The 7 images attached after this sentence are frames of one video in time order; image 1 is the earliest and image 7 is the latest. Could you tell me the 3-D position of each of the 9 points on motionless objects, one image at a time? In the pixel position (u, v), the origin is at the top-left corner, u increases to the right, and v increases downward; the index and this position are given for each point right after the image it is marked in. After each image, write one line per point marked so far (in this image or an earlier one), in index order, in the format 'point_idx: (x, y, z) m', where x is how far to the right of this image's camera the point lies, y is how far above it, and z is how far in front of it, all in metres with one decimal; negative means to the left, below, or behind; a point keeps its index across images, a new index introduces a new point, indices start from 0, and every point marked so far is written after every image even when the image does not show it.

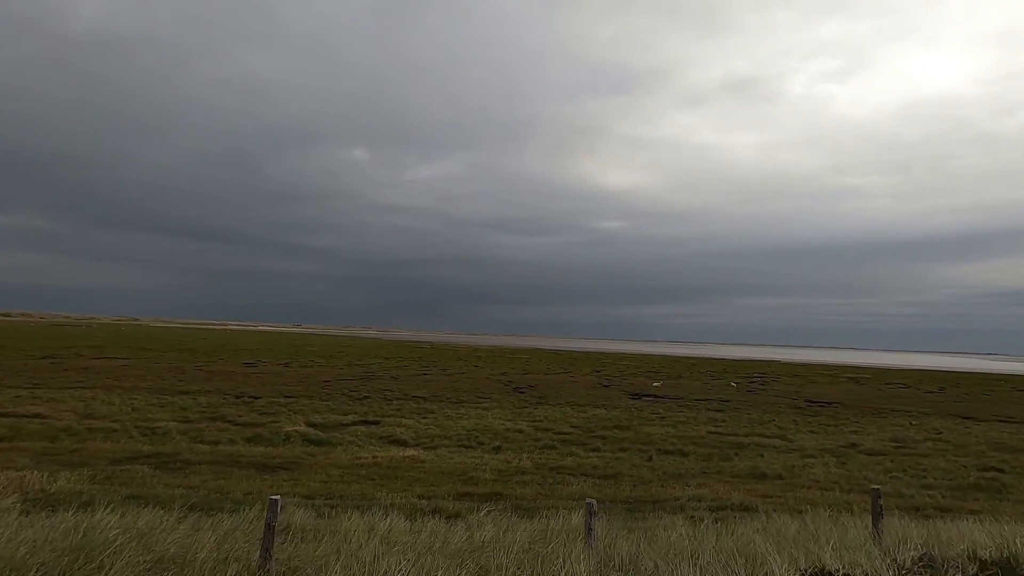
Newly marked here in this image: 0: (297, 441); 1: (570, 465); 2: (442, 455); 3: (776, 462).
0: (-8.1, -5.7, +19.5) m
1: (+1.9, -5.9, +17.6) m
2: (-2.5, -5.8, +18.2) m
3: (+9.6, -6.3, +18.9) m
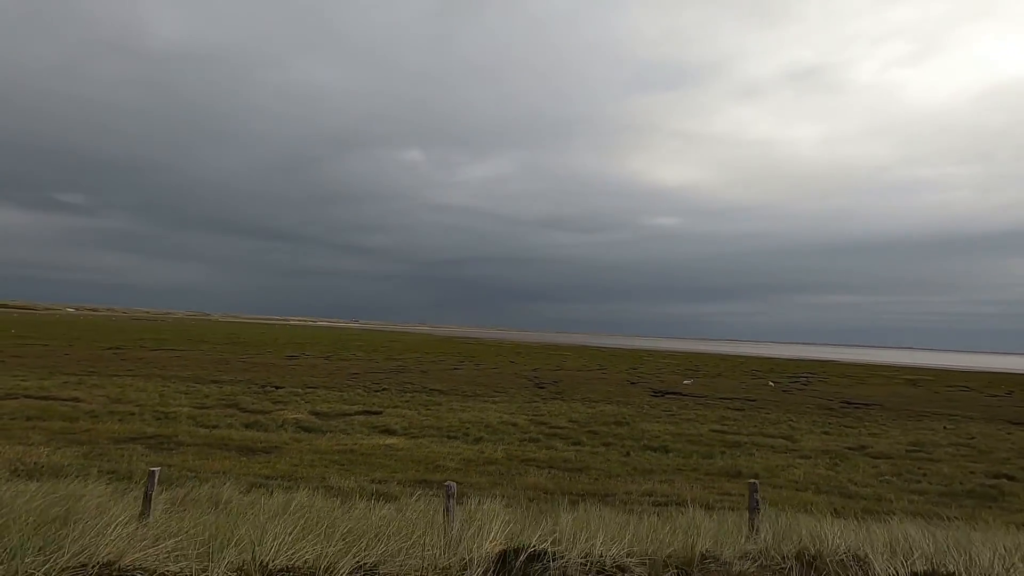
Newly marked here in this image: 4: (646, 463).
0: (-8.7, -5.5, +20.6) m
1: (+1.0, -5.7, +17.8) m
2: (-3.3, -5.6, +18.8) m
3: (+8.8, -6.1, +18.4) m
4: (+4.5, -5.9, +17.6) m
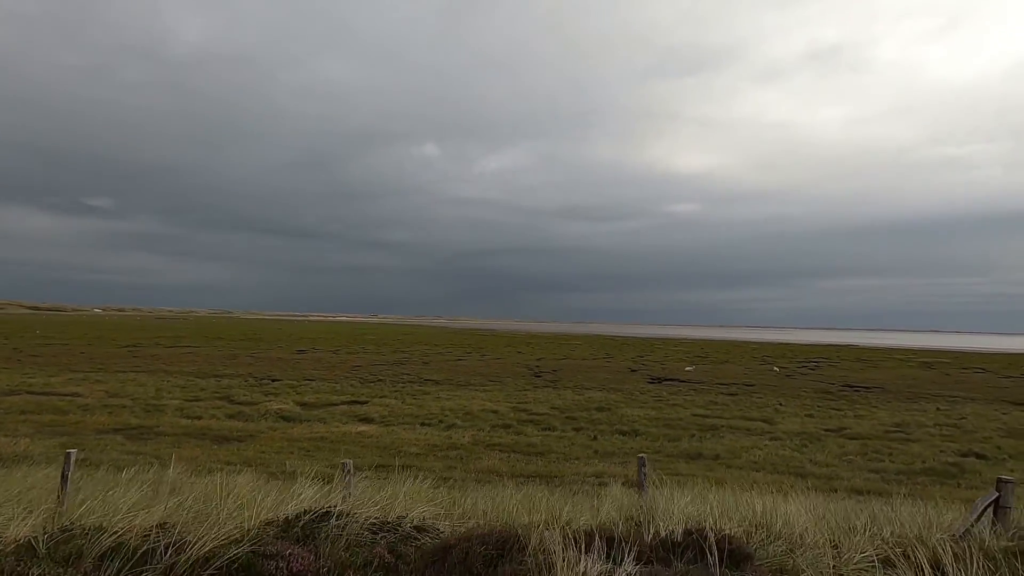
0: (-9.8, -5.3, +21.3) m
1: (-0.1, -5.3, +18.2) m
2: (-4.4, -5.3, +19.3) m
3: (+7.7, -5.5, +18.5) m
4: (+3.3, -5.4, +17.8) m
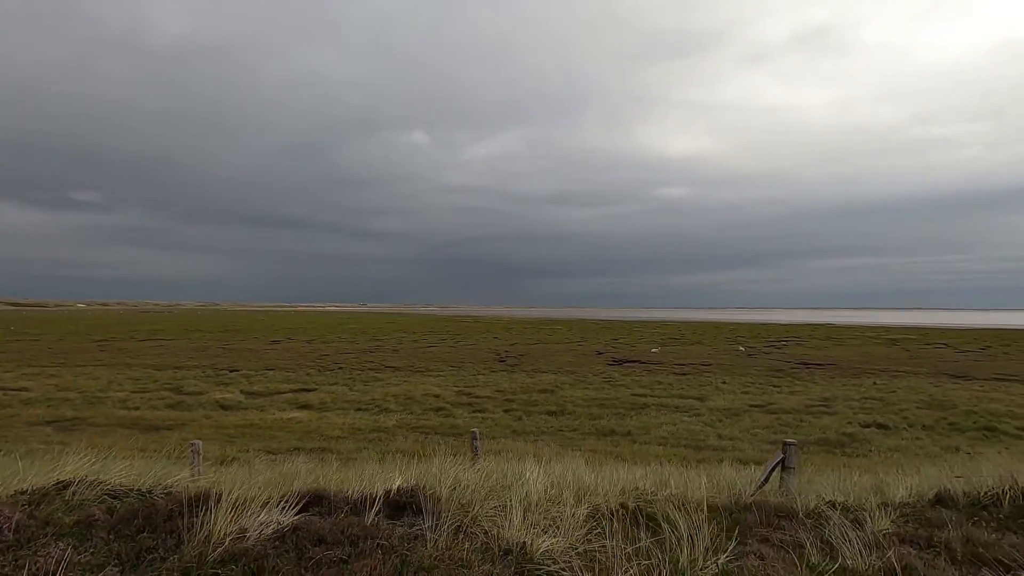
0: (-12.5, -4.9, +21.7) m
1: (-2.8, -4.9, +18.8) m
2: (-7.1, -4.9, +19.9) m
3: (+5.0, -4.9, +19.3) m
4: (+0.6, -4.9, +18.5) m
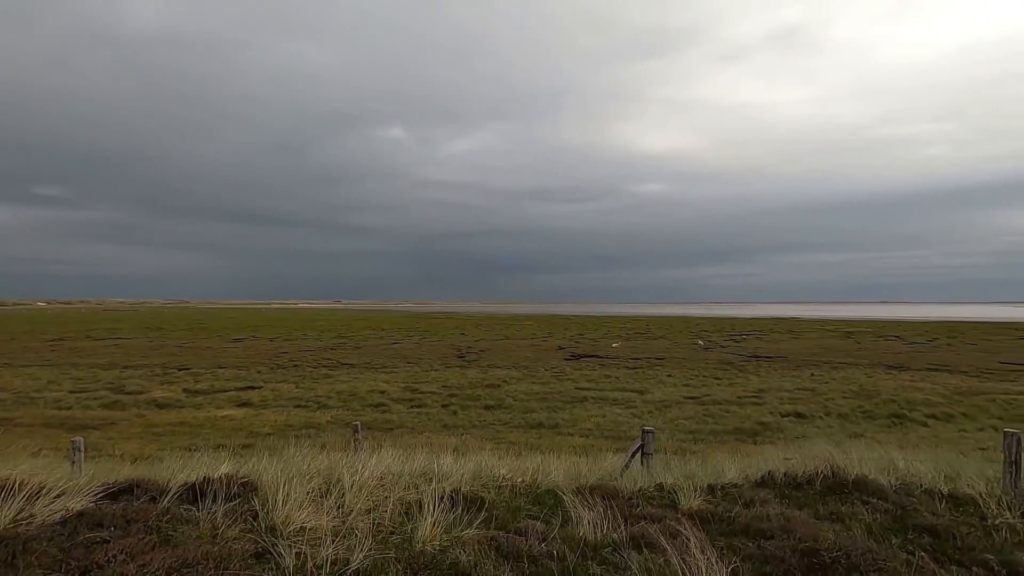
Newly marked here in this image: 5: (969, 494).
0: (-15.1, -4.8, +21.5) m
1: (-5.2, -4.8, +19.1) m
2: (-9.6, -4.8, +19.9) m
3: (+2.6, -4.7, +19.8) m
4: (-1.8, -4.8, +18.9) m
5: (+5.8, -2.6, +6.7) m
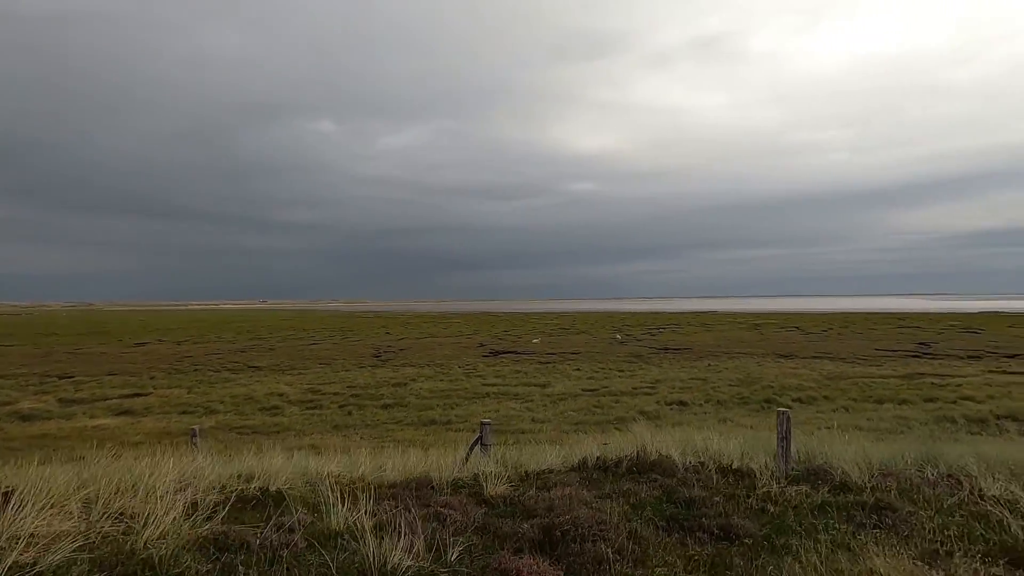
0: (-19.1, -4.9, +19.8) m
1: (-9.0, -4.8, +18.5) m
2: (-13.5, -4.8, +18.9) m
3: (-1.4, -4.7, +20.2) m
4: (-5.6, -4.7, +18.8) m
5: (+3.4, -2.6, +7.6) m
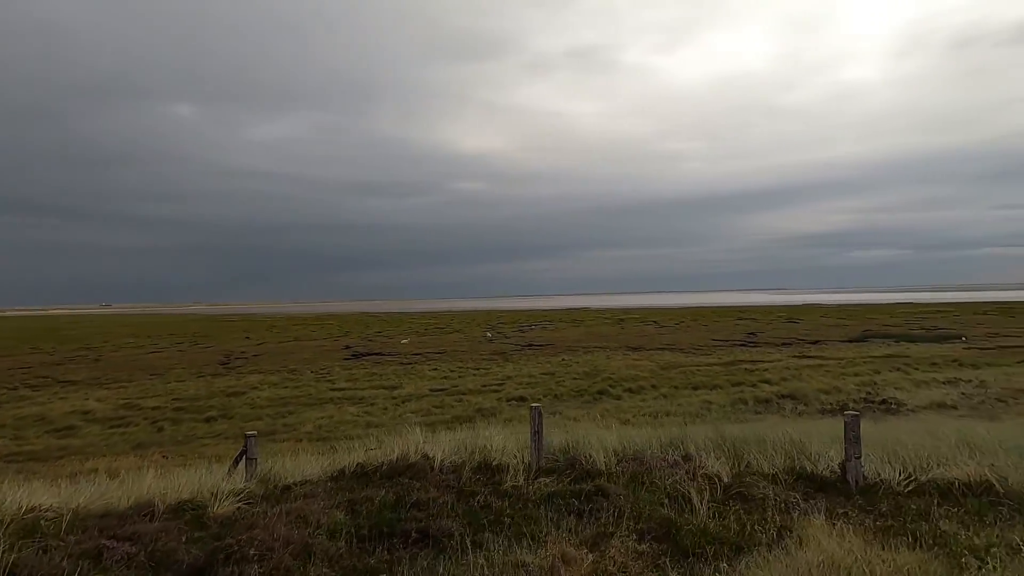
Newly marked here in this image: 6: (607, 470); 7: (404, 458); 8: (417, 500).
0: (-24.7, -5.1, +15.2) m
1: (-14.6, -4.9, +16.1) m
2: (-19.0, -5.0, +15.5) m
3: (-7.4, -4.7, +19.3) m
4: (-11.2, -4.8, +17.1) m
5: (-0.1, -2.7, +8.0) m
6: (+1.4, -2.8, +7.9) m
7: (-1.6, -2.6, +7.9) m
8: (-1.1, -2.5, +6.2) m
